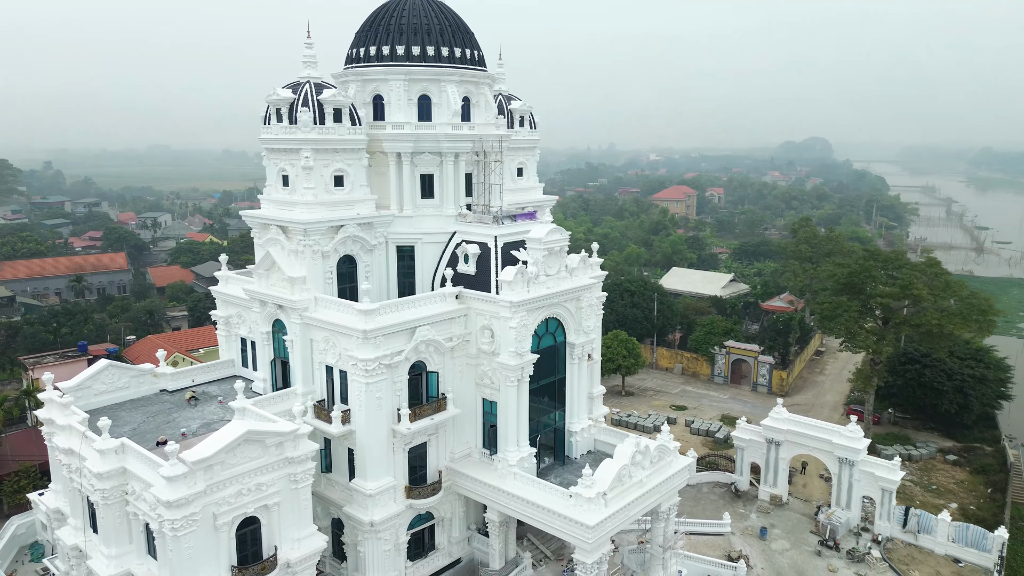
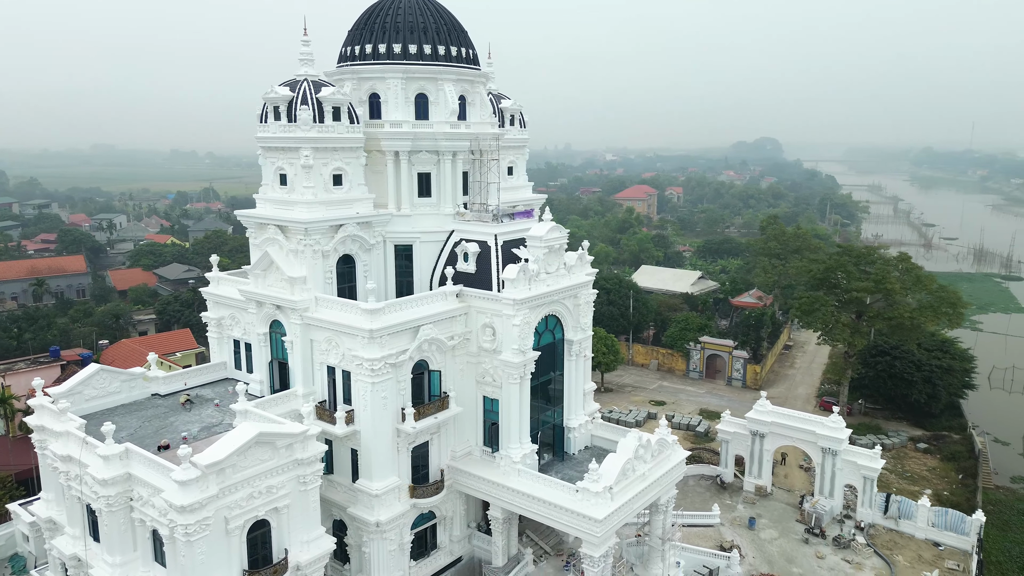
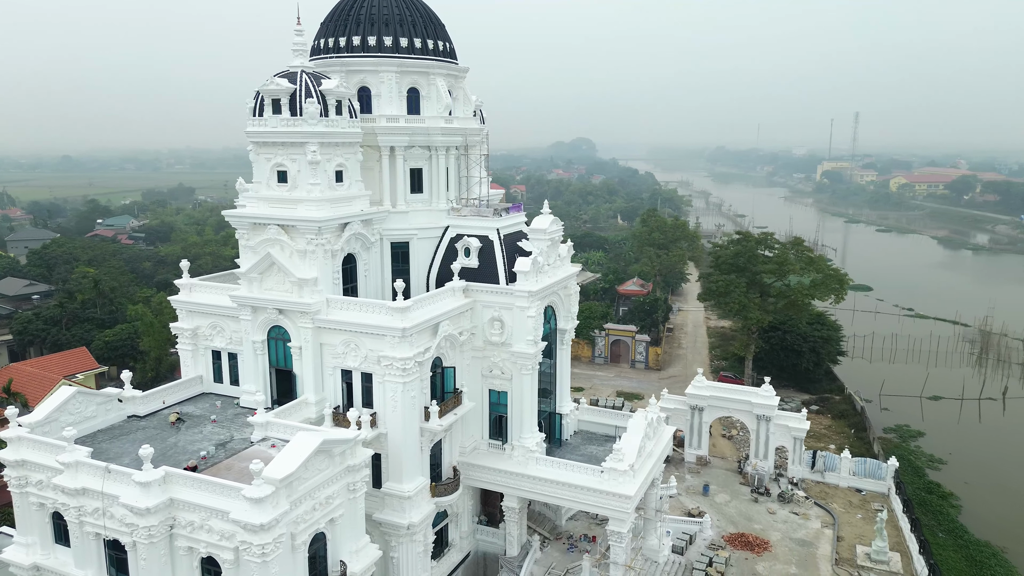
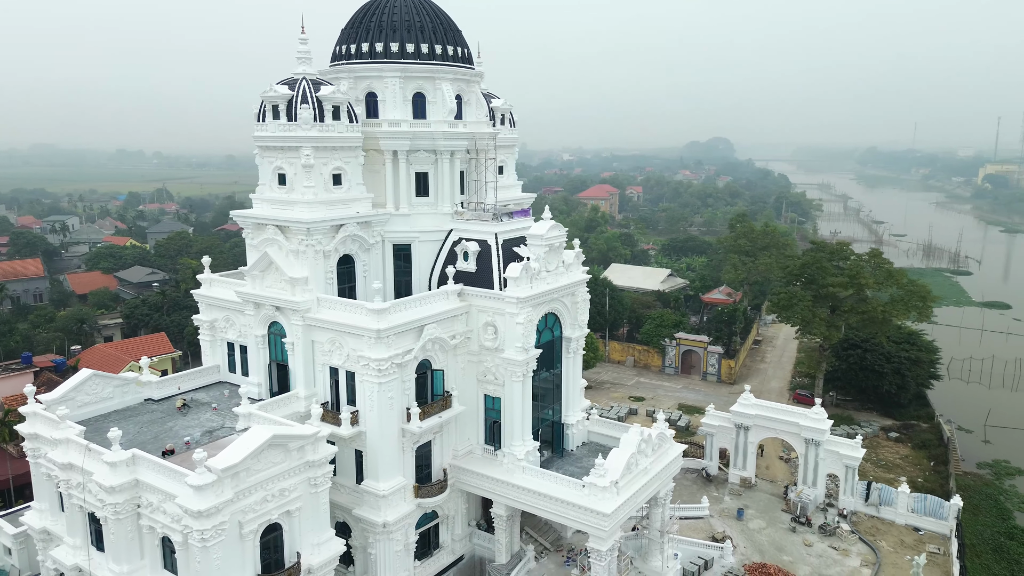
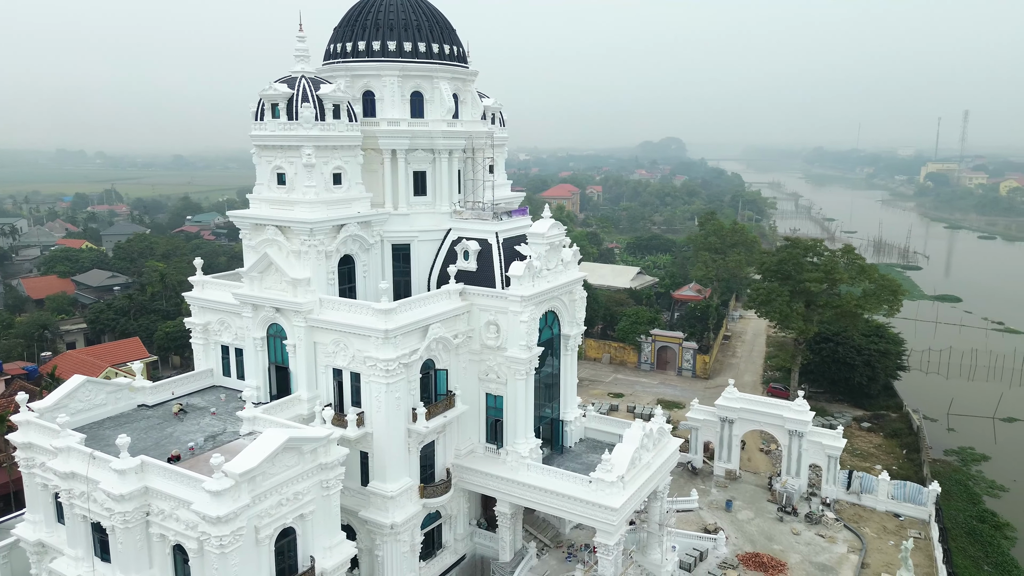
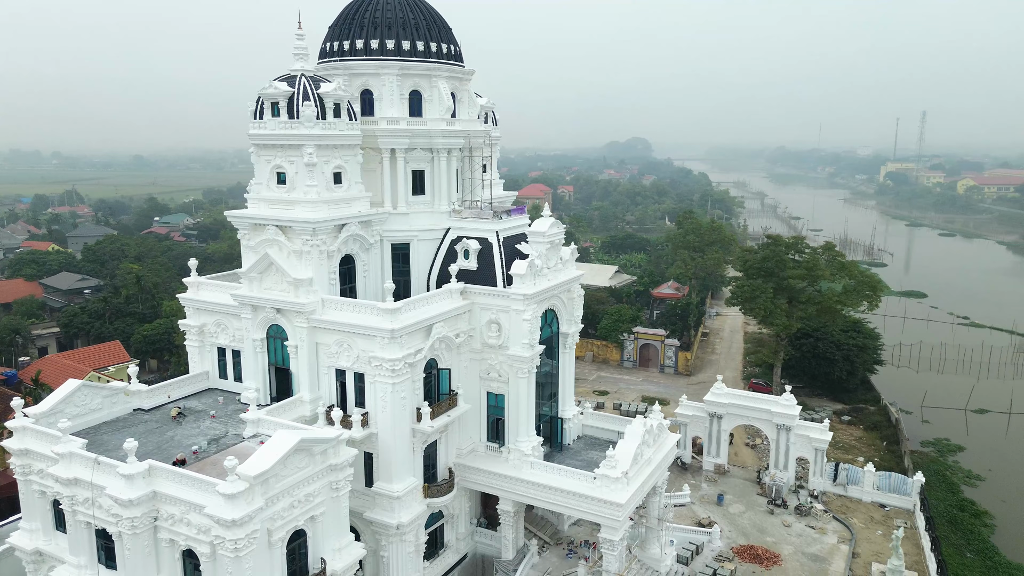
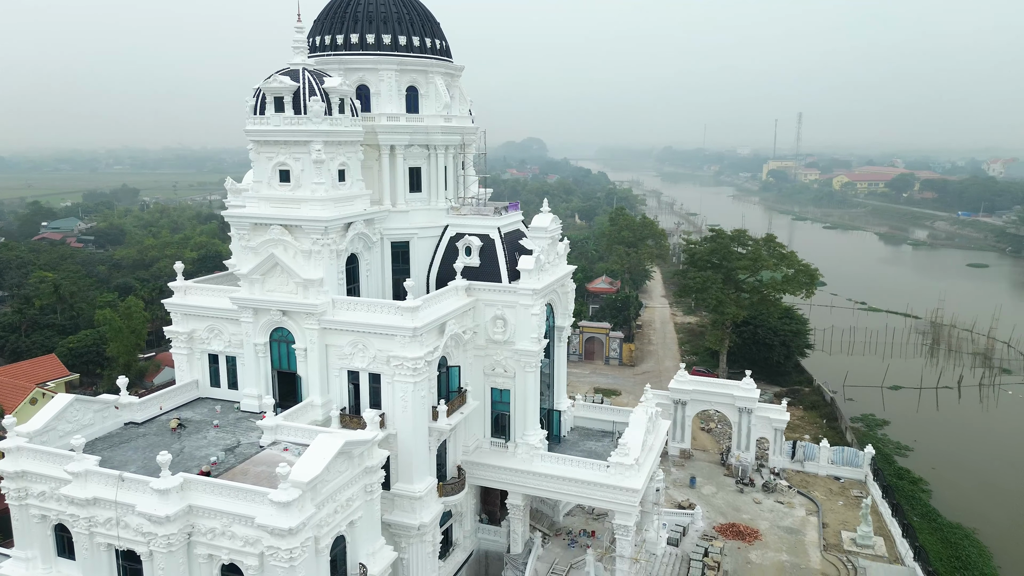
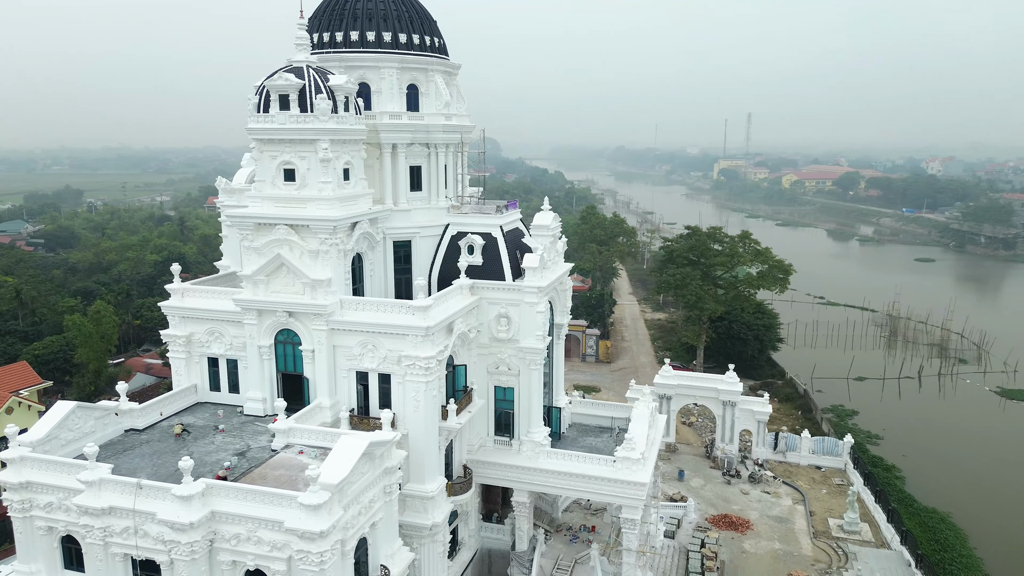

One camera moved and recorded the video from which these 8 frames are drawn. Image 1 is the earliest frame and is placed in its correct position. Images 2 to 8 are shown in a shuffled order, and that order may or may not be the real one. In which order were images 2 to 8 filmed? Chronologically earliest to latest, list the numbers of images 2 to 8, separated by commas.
2, 4, 5, 6, 3, 7, 8
